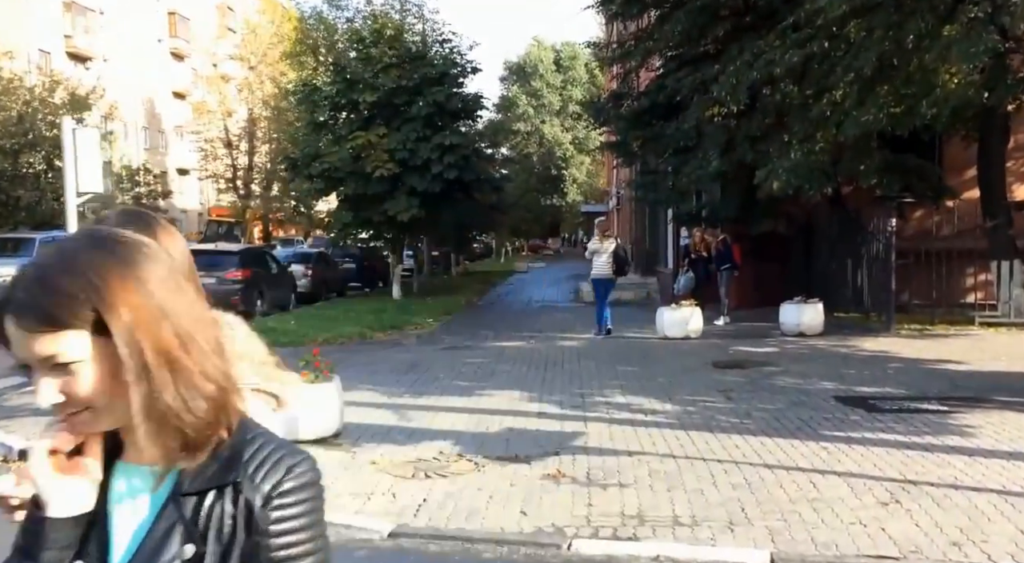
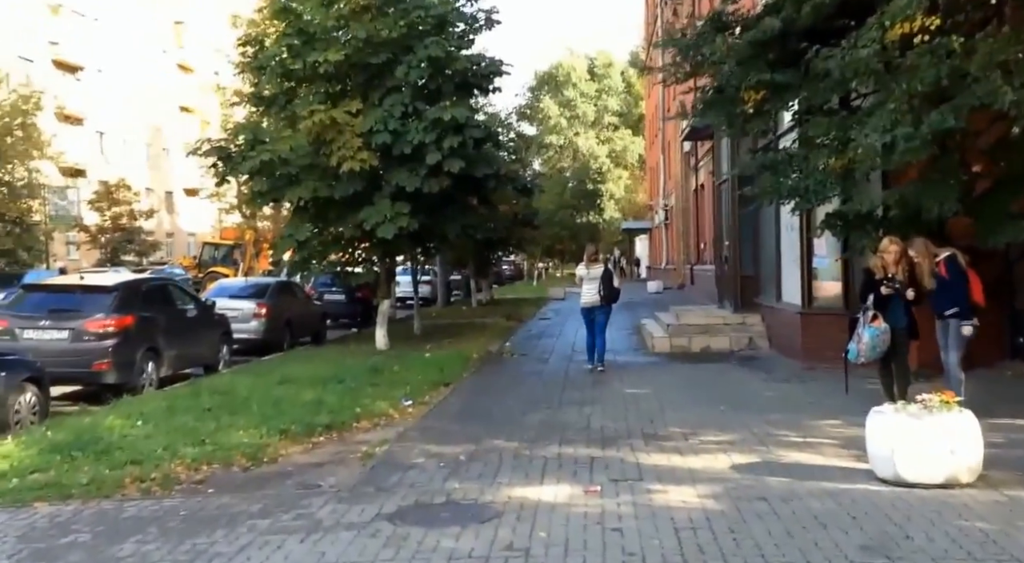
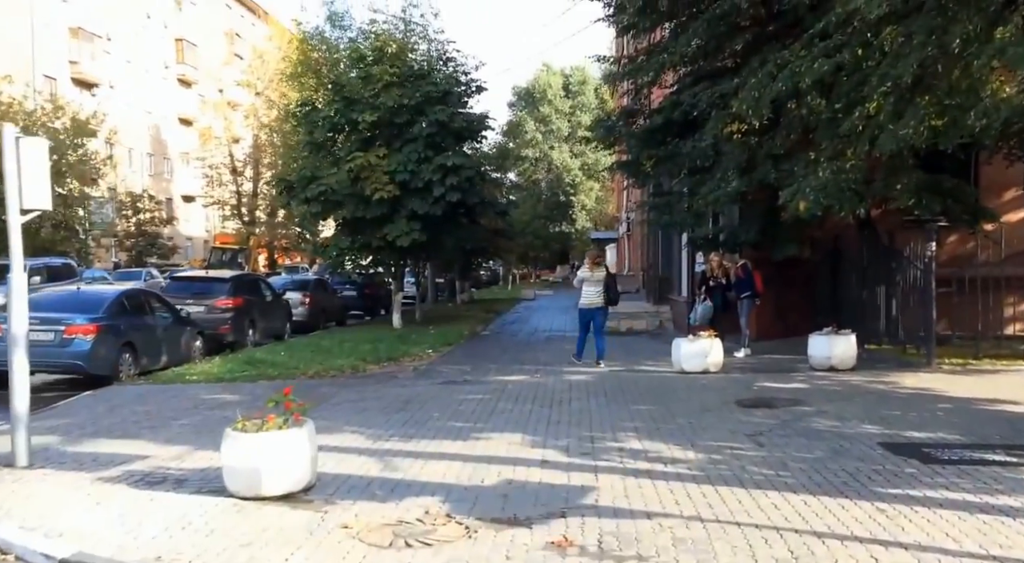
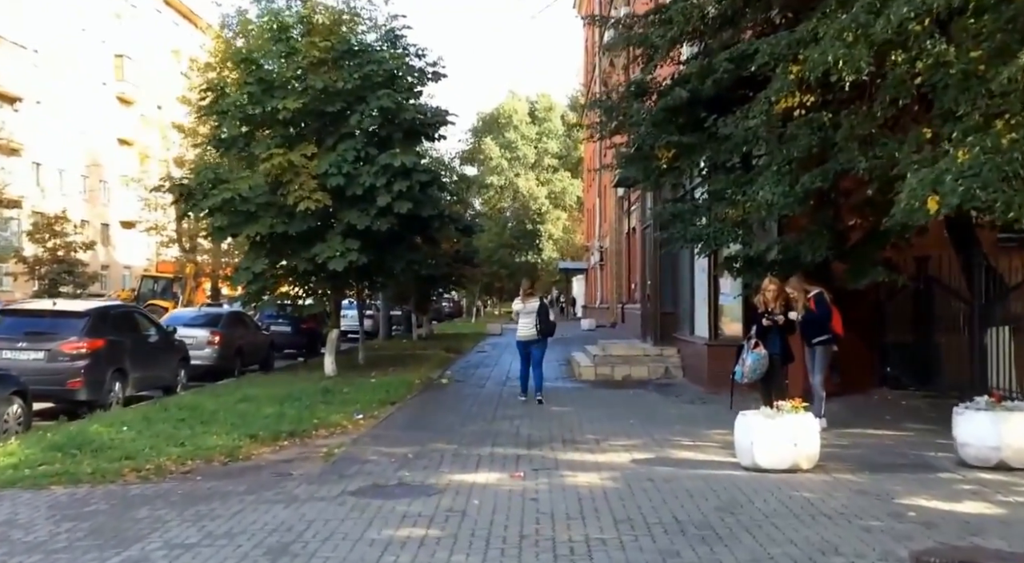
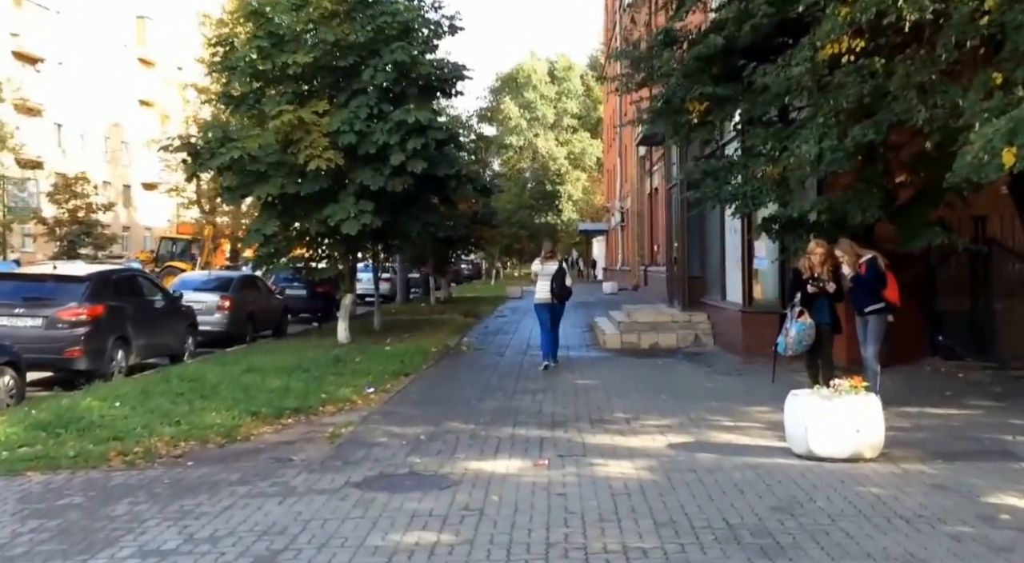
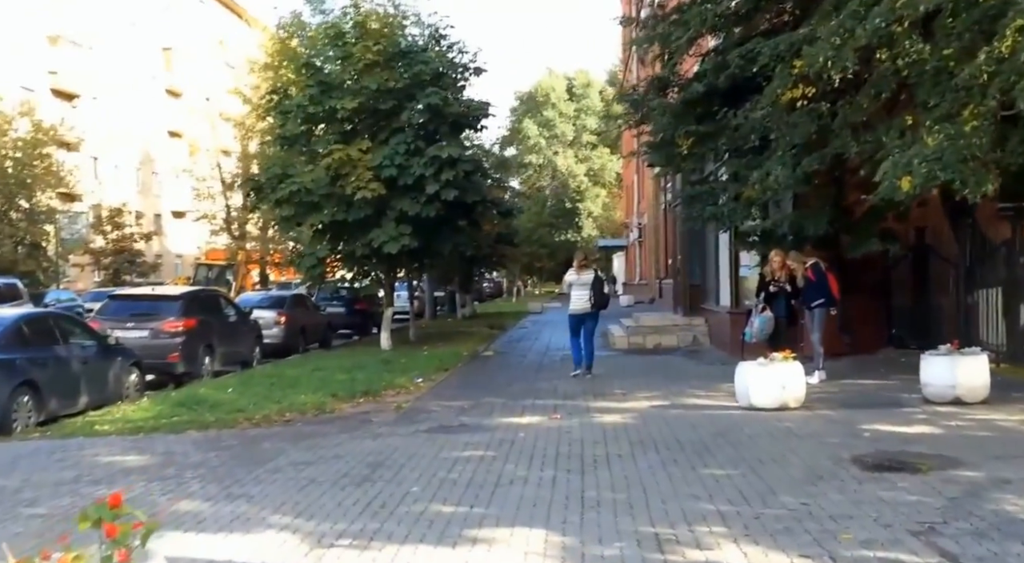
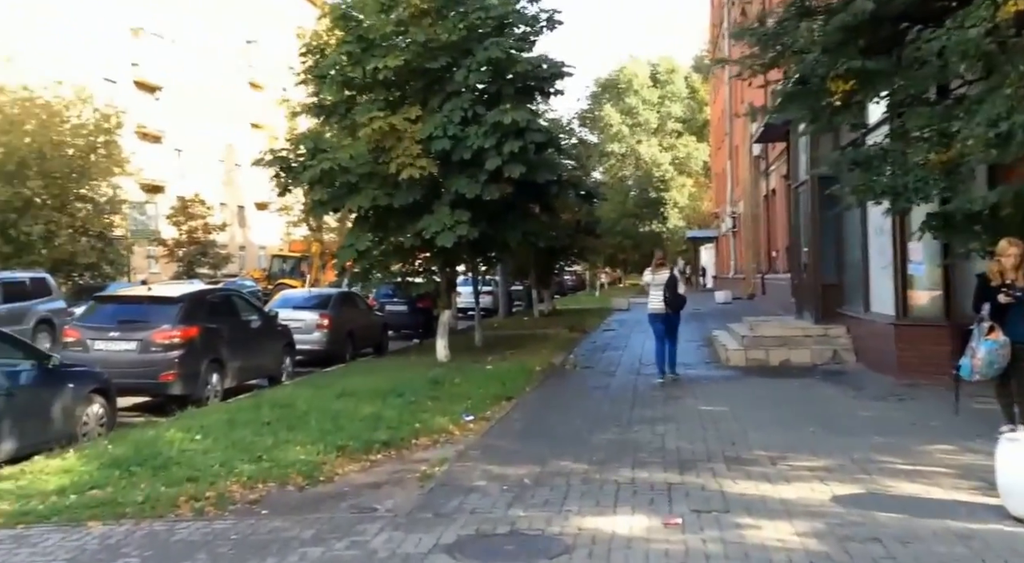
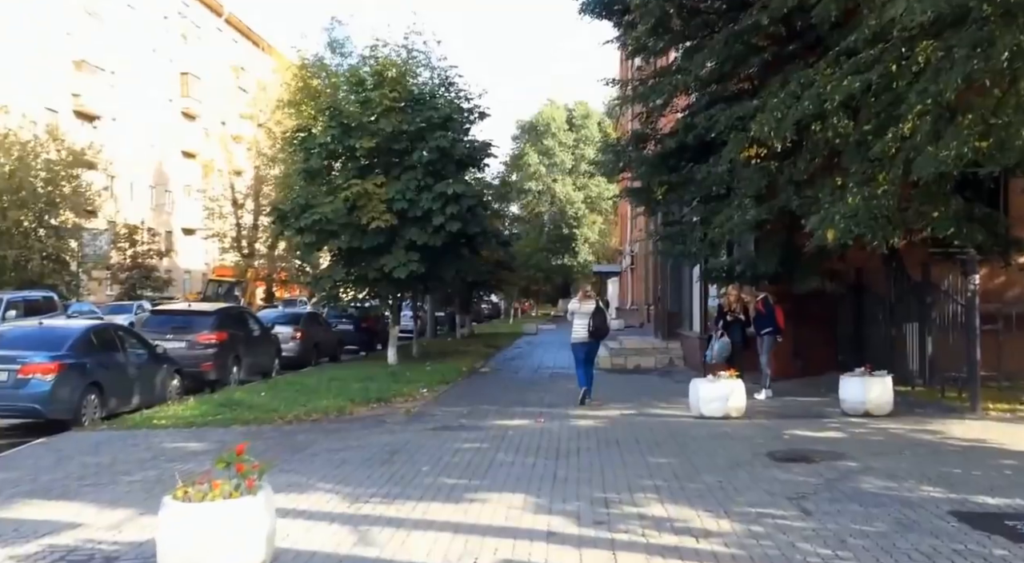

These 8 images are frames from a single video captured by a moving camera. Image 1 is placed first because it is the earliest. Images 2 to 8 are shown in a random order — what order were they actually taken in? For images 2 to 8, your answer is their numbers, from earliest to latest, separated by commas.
3, 8, 6, 4, 5, 2, 7
